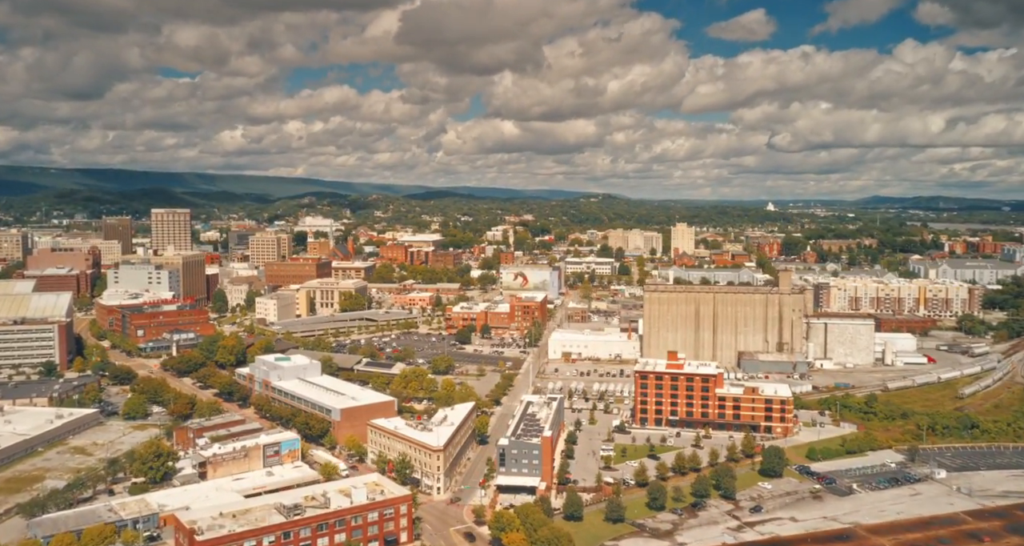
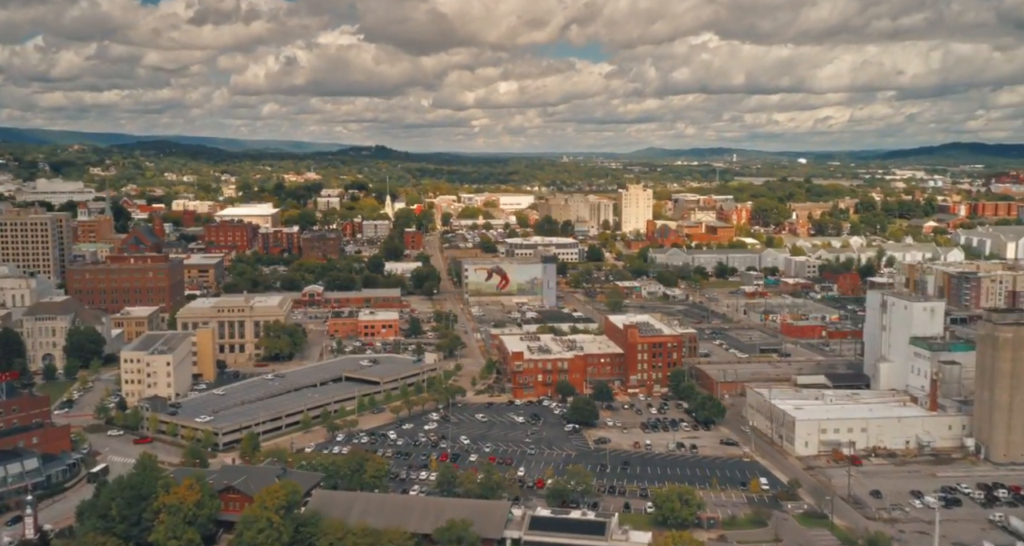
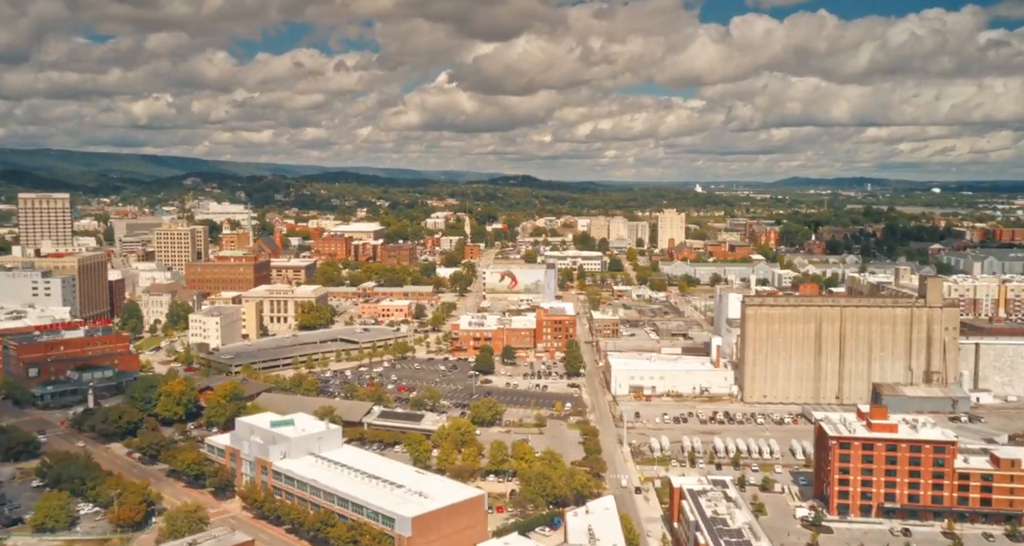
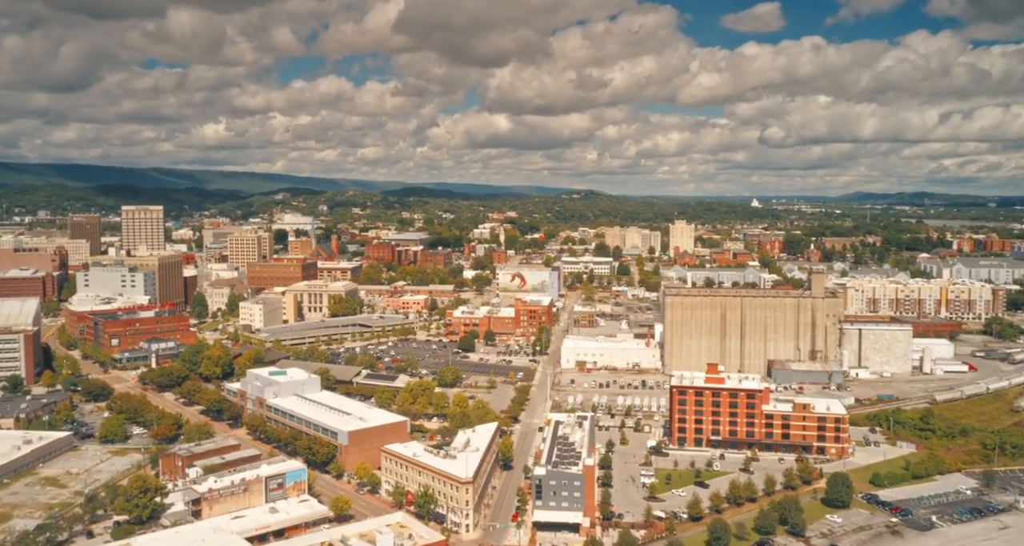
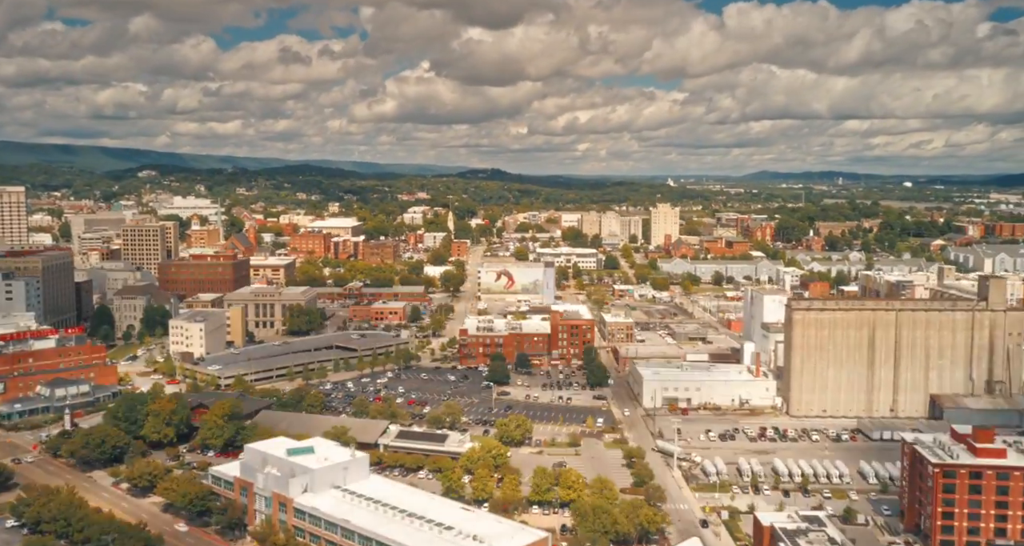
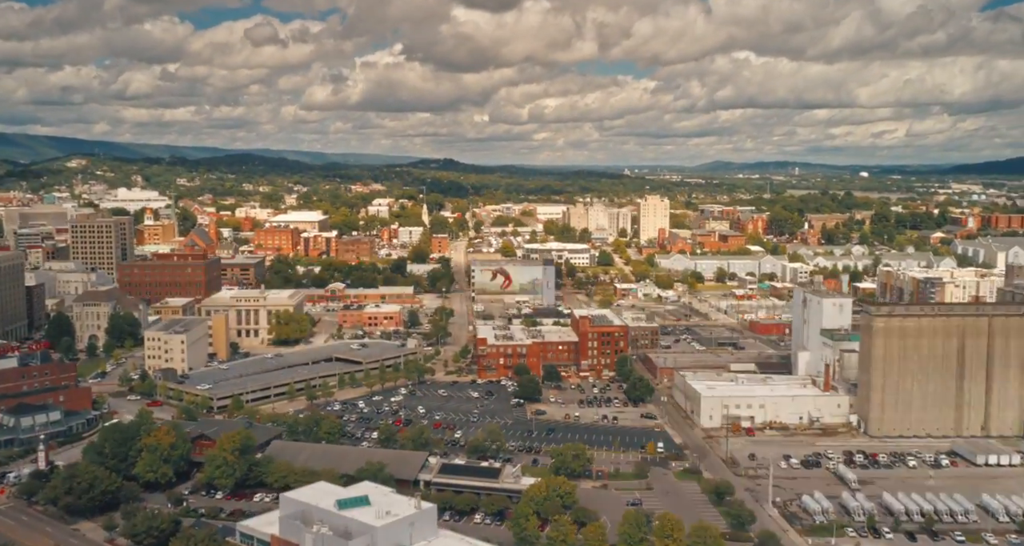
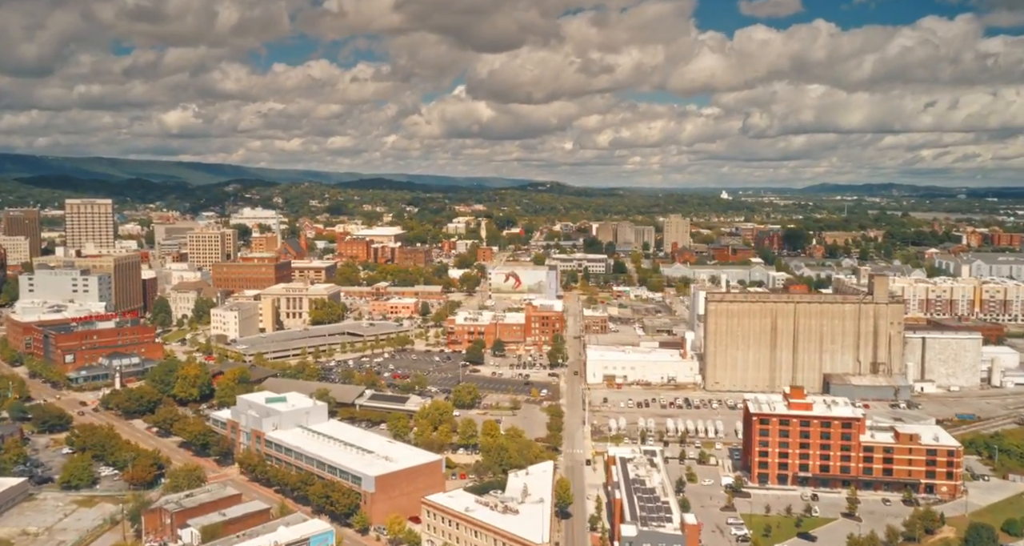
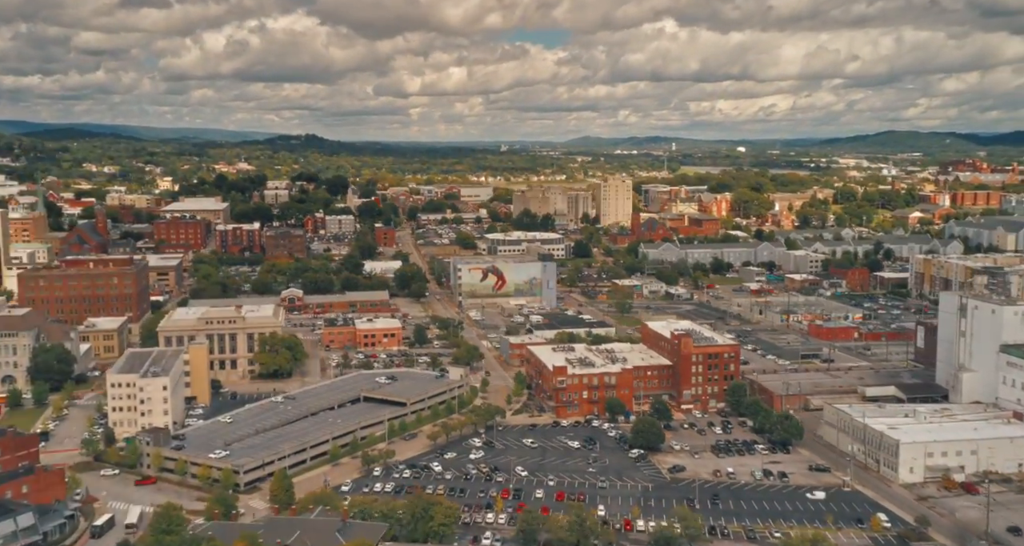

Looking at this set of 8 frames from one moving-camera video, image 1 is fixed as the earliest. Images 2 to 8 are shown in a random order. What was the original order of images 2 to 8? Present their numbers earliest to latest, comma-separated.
4, 7, 3, 5, 6, 2, 8
